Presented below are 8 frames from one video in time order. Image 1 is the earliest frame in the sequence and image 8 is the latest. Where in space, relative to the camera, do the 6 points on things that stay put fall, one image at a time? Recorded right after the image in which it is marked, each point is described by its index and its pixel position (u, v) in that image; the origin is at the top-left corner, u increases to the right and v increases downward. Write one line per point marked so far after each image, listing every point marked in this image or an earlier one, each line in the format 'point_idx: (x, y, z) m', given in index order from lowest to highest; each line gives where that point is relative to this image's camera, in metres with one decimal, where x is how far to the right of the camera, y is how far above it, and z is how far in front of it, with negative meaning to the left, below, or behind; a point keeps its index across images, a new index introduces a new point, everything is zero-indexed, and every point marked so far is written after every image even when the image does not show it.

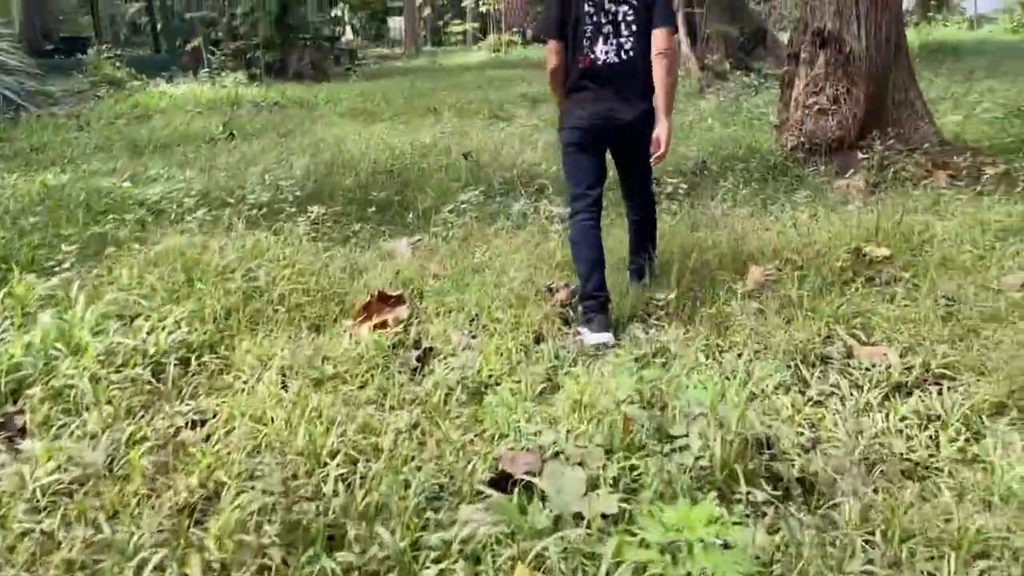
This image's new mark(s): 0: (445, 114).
0: (-0.7, +1.9, +8.7) m
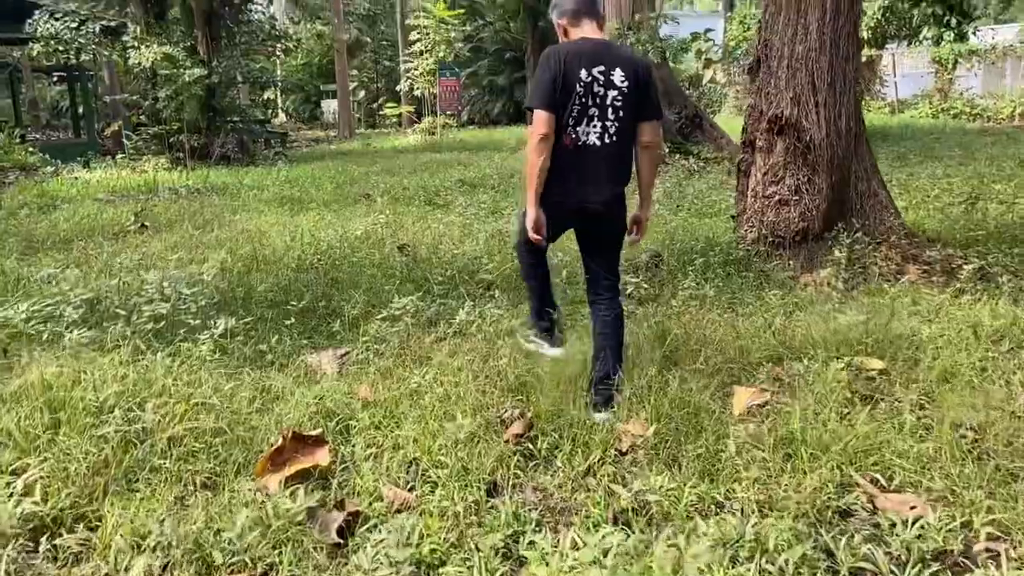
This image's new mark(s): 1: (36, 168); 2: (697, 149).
0: (-1.3, +0.9, +8.2) m
1: (-7.7, +1.9, +13.1) m
2: (+2.6, +1.9, +11.1) m
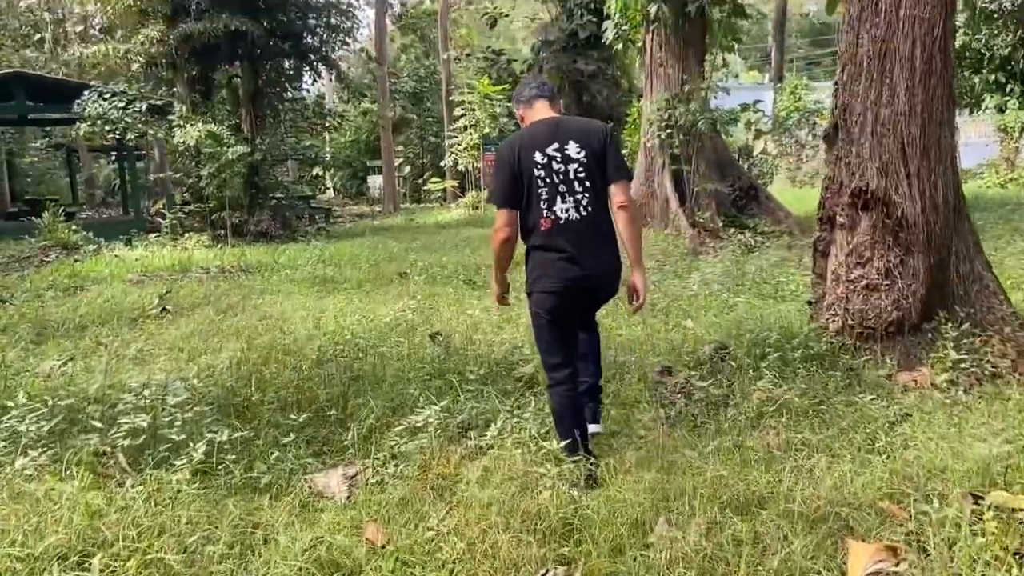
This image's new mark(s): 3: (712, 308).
0: (-0.9, +0.1, +7.8) m
1: (-7.0, +0.7, +13.0) m
2: (+3.1, +0.8, +10.5) m
3: (+1.5, -0.2, +5.9) m
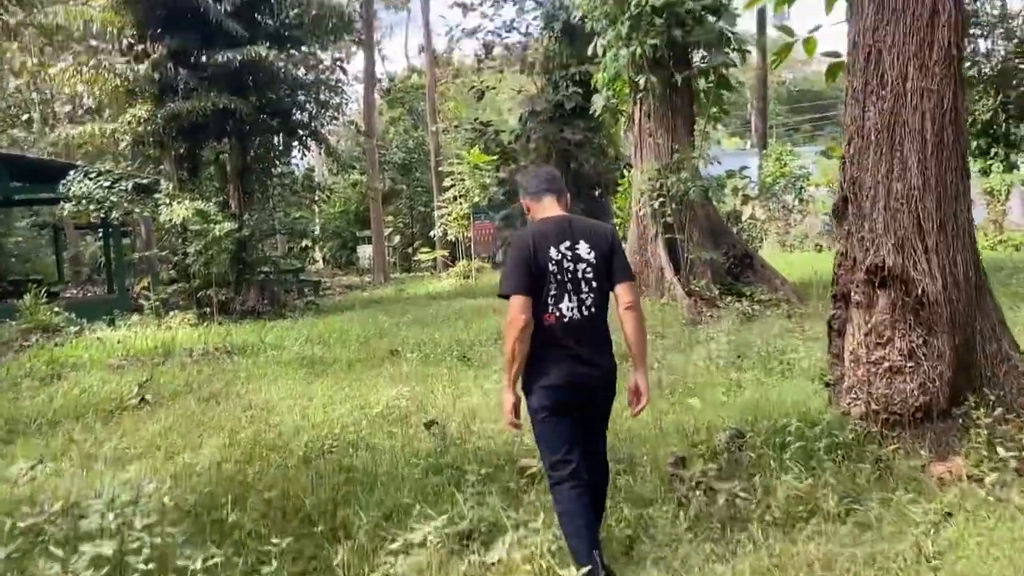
0: (-0.9, -0.7, +7.5) m
1: (-7.1, -0.6, +12.7) m
2: (+3.0, 0.0, +10.4) m
3: (+1.5, -0.7, +5.6) m
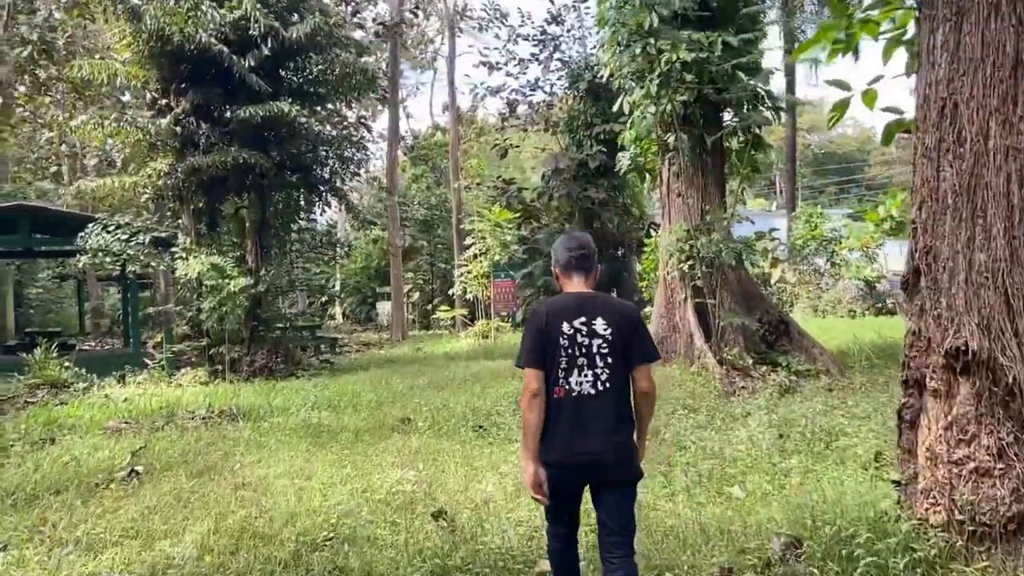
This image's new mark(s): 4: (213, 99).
0: (-0.8, -1.2, +7.0) m
1: (-6.8, -1.5, +12.4) m
2: (+3.3, -0.9, +9.8) m
3: (+1.6, -1.2, +5.1) m
4: (-4.9, +3.1, +13.2) m
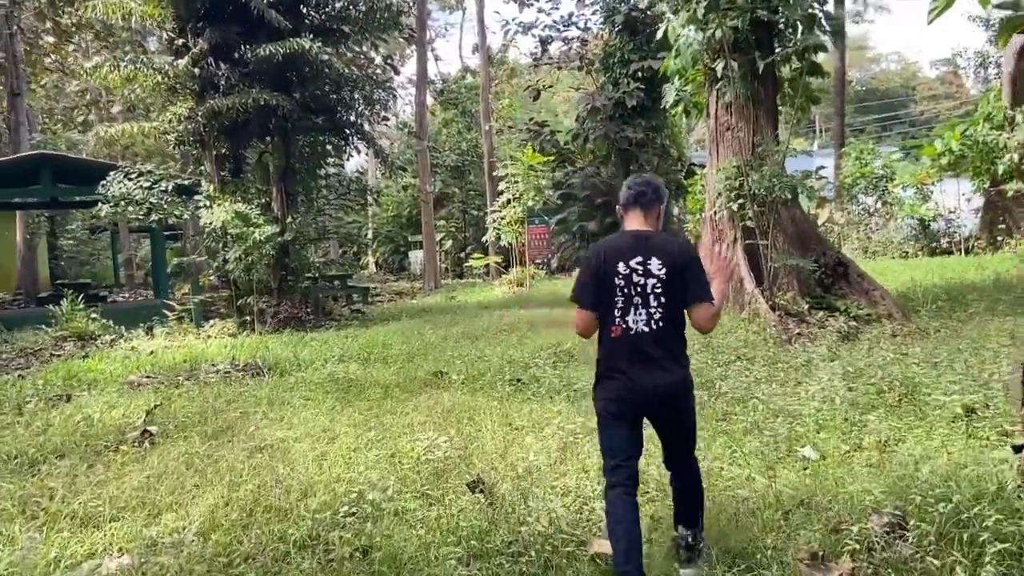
0: (-0.5, -0.8, +6.5) m
1: (-6.2, -0.7, +12.1) m
2: (+3.7, -0.2, +9.1) m
3: (+1.8, -0.8, +4.5) m
4: (-4.4, +3.9, +12.6) m
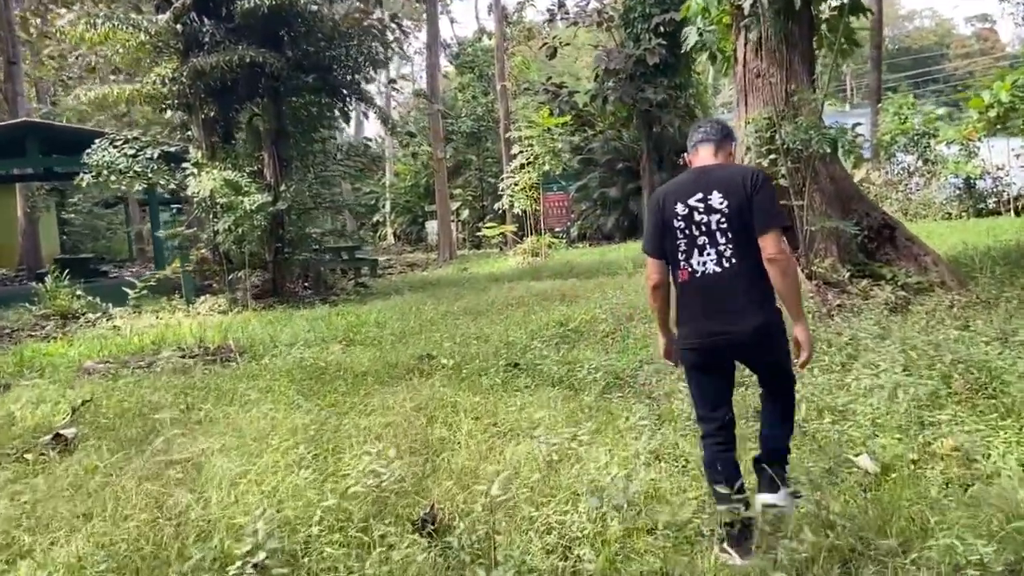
0: (-0.5, -0.6, +5.6) m
1: (-6.1, -0.4, +11.4) m
2: (+3.7, +0.1, +8.1) m
3: (+1.7, -0.7, +3.5) m
4: (-4.3, +4.3, +11.7) m
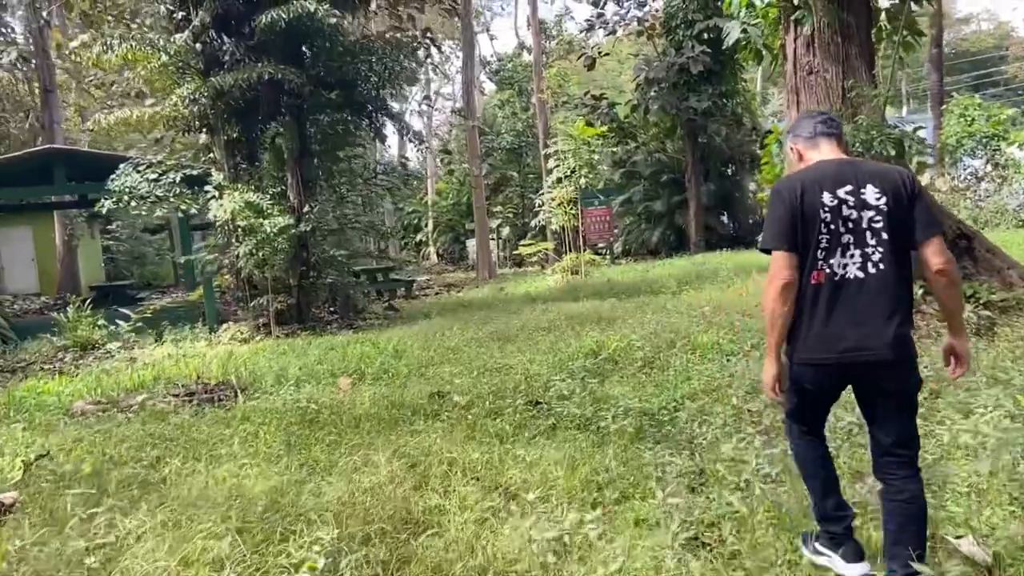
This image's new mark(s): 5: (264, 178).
0: (-0.4, -0.8, +4.9) m
1: (-5.6, -0.8, +11.0) m
2: (+4.0, 0.0, +7.1) m
3: (+1.7, -0.8, +2.7) m
4: (-3.8, +3.9, +11.3) m
5: (-3.7, +1.6, +11.8) m
